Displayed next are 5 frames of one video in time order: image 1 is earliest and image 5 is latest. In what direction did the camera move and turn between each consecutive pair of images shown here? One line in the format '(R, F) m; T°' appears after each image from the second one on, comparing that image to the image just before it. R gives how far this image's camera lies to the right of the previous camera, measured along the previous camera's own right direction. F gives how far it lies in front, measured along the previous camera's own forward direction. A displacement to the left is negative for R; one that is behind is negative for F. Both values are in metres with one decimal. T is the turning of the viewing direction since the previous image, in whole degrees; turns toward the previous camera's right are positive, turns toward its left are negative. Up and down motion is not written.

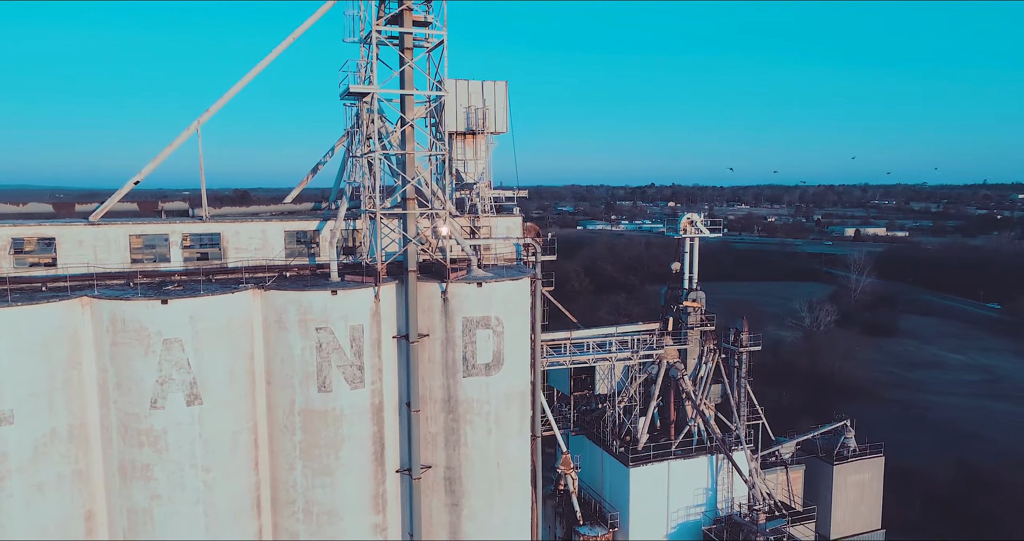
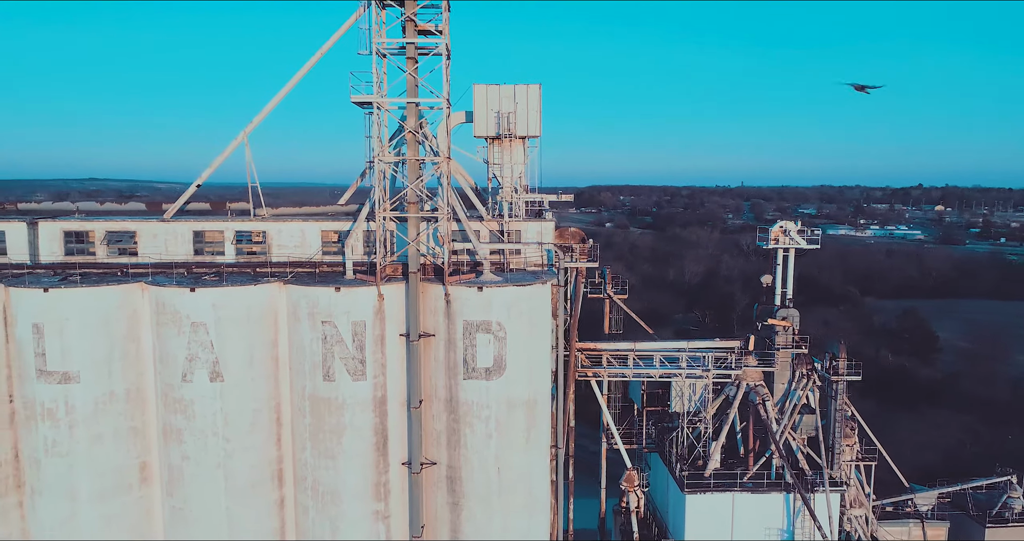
(+7.4, +1.5) m; -19°
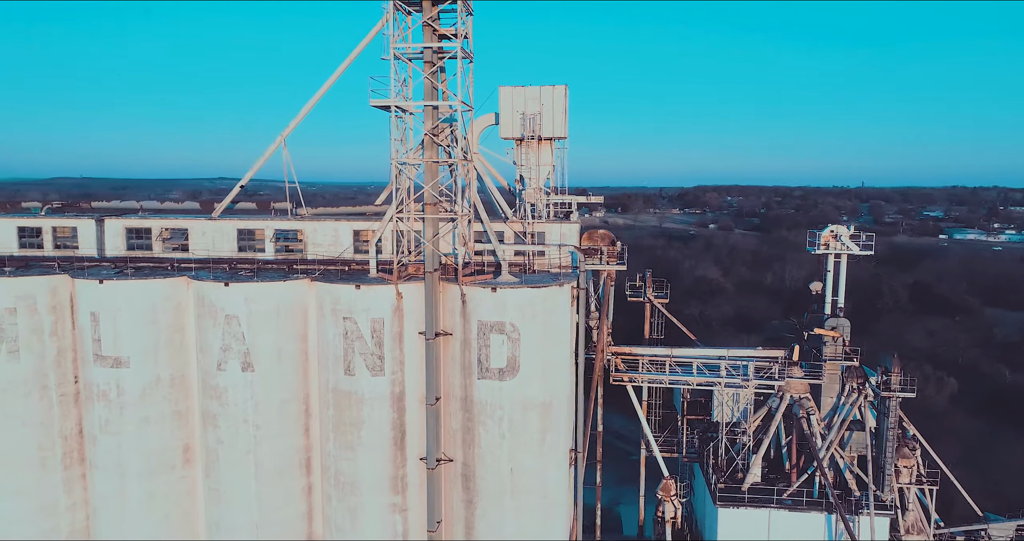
(+2.9, +0.2) m; -8°
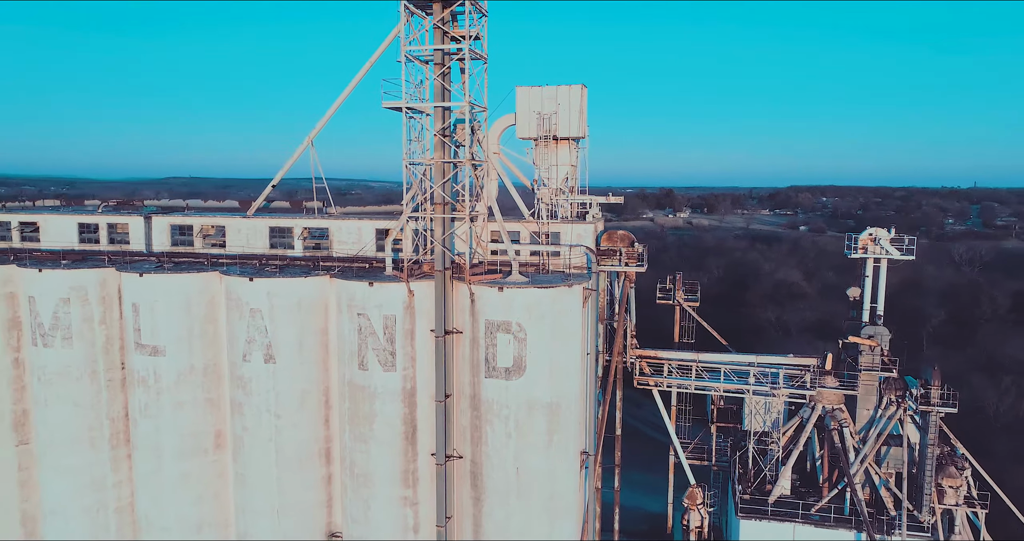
(+2.6, +0.1) m; -7°
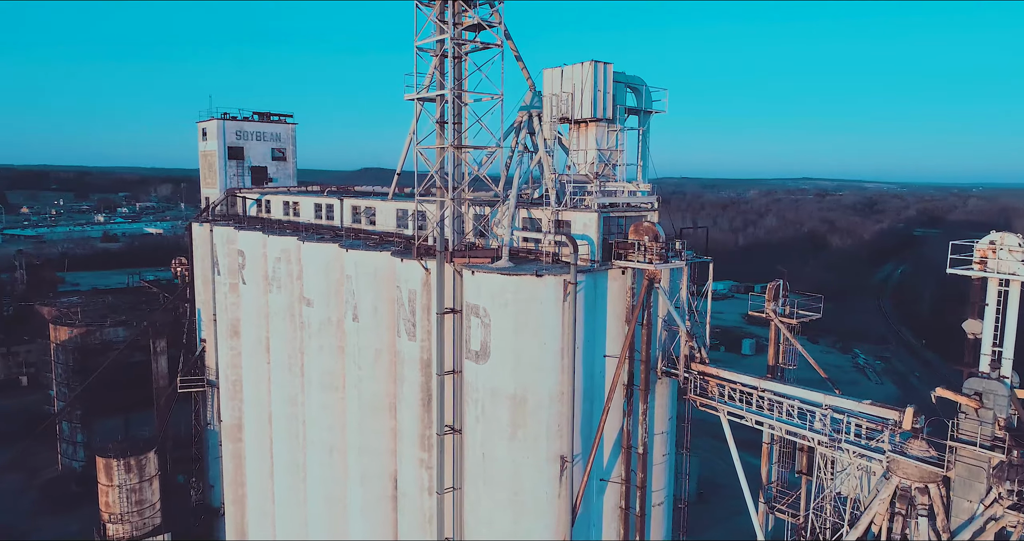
(+15.2, +5.4) m; -37°
